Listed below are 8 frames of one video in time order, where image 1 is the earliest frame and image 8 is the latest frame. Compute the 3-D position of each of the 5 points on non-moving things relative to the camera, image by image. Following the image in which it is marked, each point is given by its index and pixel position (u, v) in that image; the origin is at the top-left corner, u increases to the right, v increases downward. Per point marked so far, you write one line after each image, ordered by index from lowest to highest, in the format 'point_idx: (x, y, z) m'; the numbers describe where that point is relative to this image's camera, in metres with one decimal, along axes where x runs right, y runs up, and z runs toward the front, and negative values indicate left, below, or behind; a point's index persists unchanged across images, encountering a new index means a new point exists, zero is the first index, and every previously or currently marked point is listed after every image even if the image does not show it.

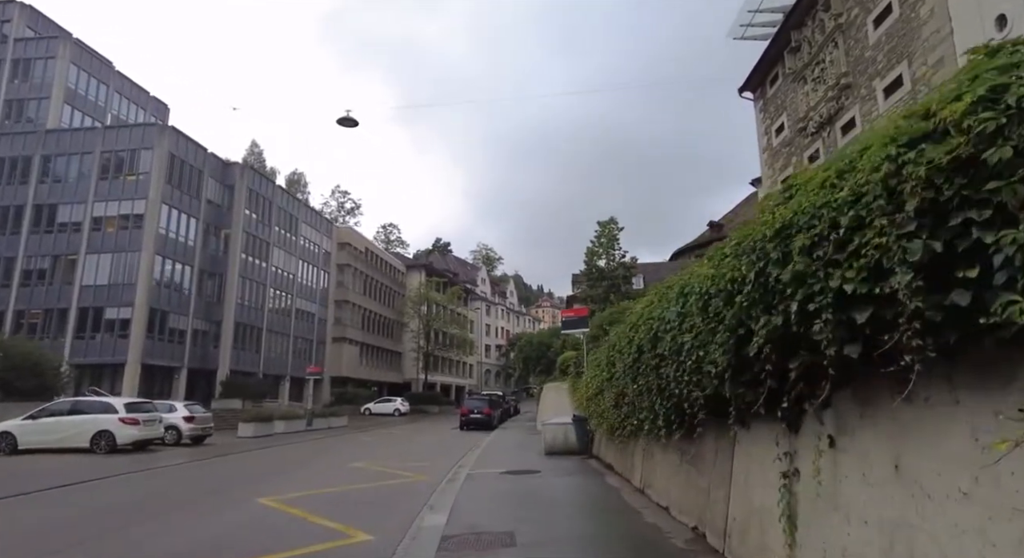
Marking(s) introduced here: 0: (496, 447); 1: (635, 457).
0: (-0.4, -5.8, +19.9) m
1: (+1.7, -2.4, +8.0) m
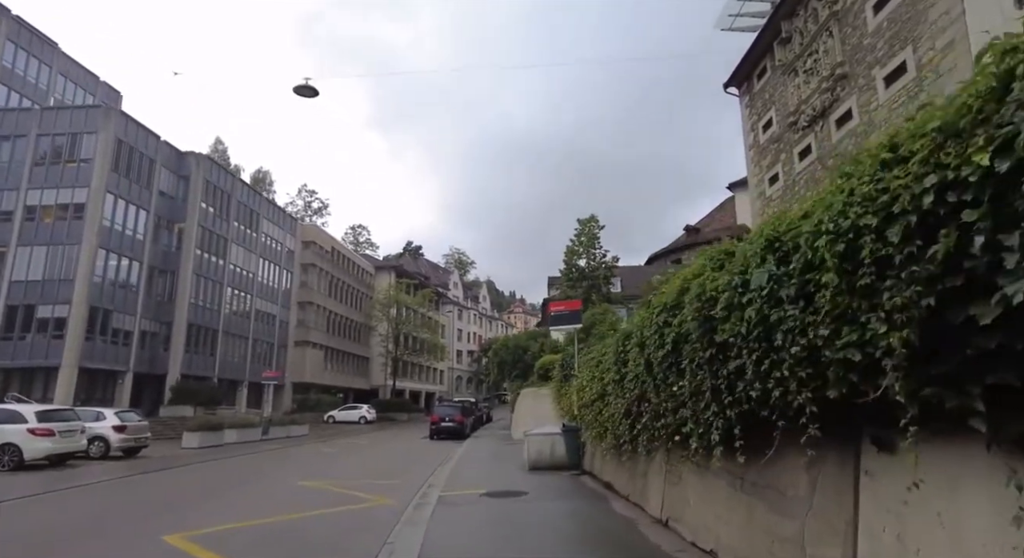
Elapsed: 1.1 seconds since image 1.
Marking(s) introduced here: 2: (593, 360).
0: (-1.2, -5.6, +18.2) m
1: (+1.5, -2.2, +6.5) m
2: (+1.3, -1.2, +9.2) m
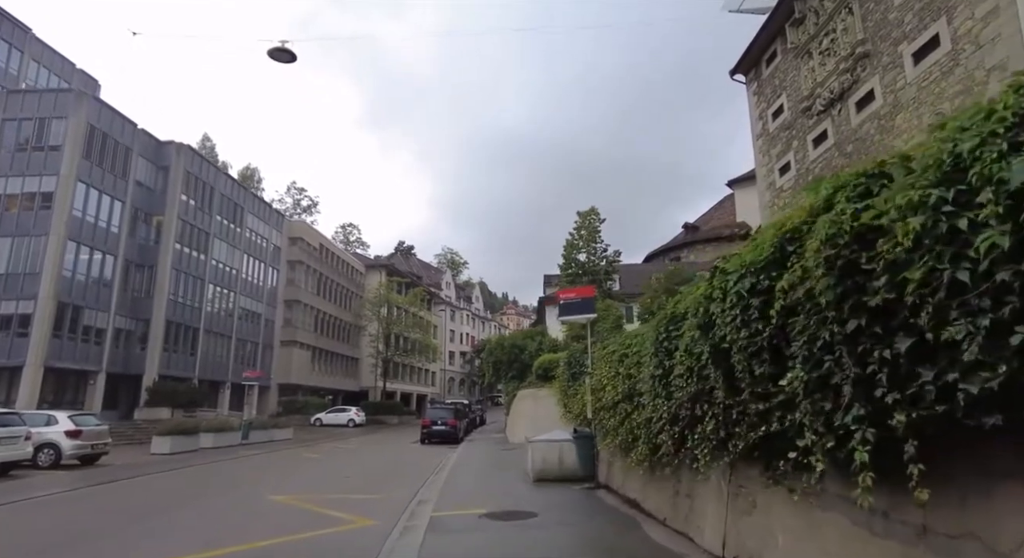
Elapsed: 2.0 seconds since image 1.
0: (-1.3, -5.4, +16.7) m
1: (+1.6, -1.9, +5.0) m
2: (+1.4, -1.0, +7.8) m
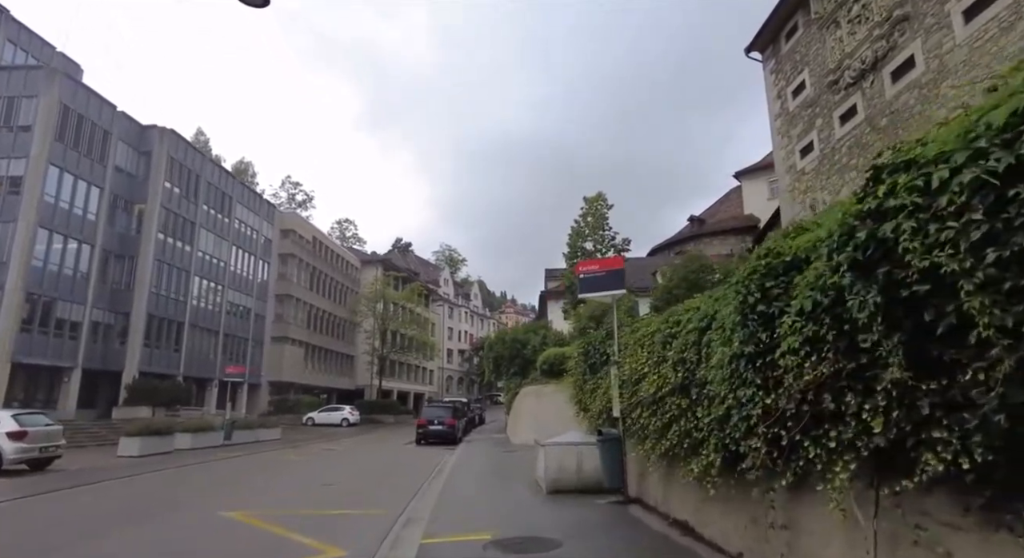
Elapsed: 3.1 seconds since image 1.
0: (-1.2, -5.0, +15.1) m
1: (+1.8, -1.5, +3.4) m
2: (+1.5, -0.6, +6.2) m
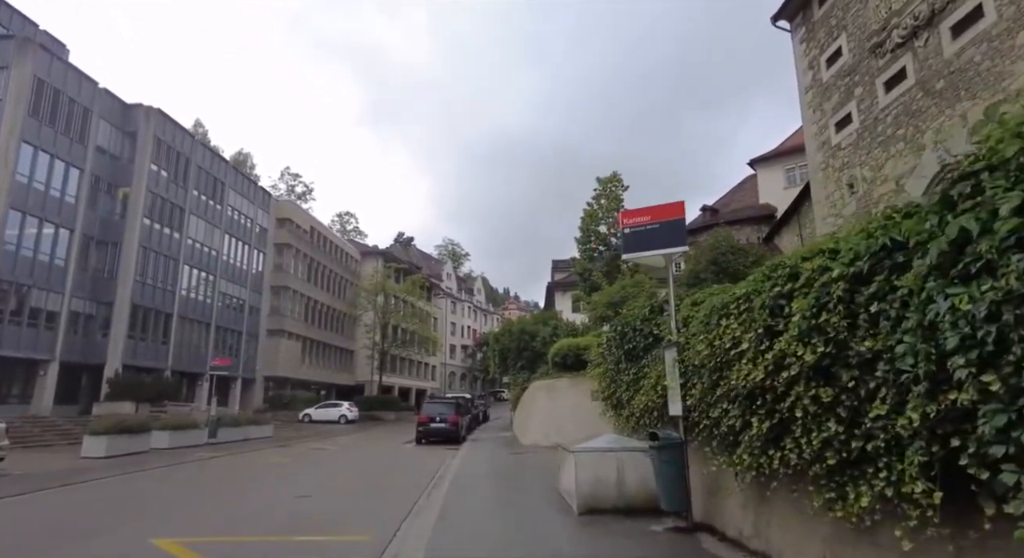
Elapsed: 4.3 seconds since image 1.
0: (-0.9, -4.5, +13.2) m
1: (+2.0, -1.1, +1.5) m
2: (+1.7, -0.1, +4.3) m
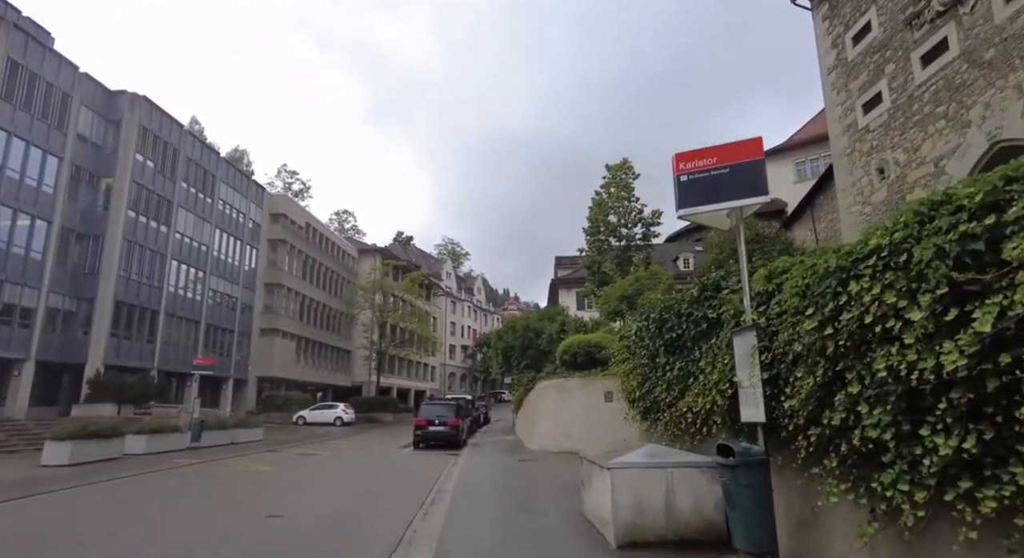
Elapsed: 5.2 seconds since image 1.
0: (-0.7, -4.2, +11.8) m
1: (+2.1, -0.8, +0.1) m
2: (+1.9, +0.2, +2.9) m
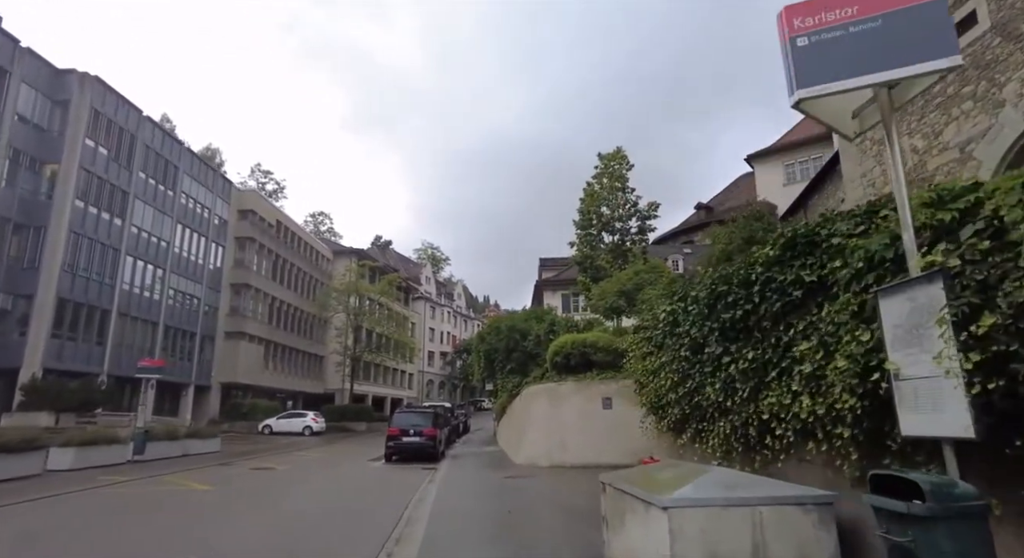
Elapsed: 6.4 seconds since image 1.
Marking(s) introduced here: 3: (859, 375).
0: (-1.0, -3.9, +9.9) m
1: (+2.3, -0.3, -1.6) m
2: (+2.0, +0.5, +1.2) m
3: (+1.7, -0.5, +3.0) m
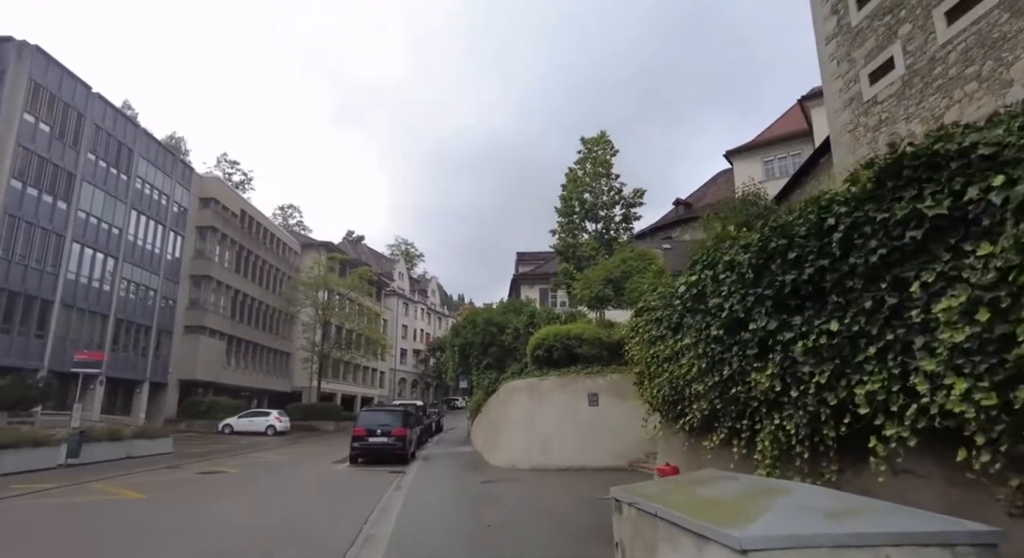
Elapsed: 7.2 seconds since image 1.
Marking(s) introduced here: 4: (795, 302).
0: (-1.3, -3.6, +8.6) m
1: (+2.5, -0.1, -2.7) m
2: (+2.1, +0.8, 0.0) m
3: (+1.7, -0.2, +1.8) m
4: (+1.6, -0.1, +3.5) m
